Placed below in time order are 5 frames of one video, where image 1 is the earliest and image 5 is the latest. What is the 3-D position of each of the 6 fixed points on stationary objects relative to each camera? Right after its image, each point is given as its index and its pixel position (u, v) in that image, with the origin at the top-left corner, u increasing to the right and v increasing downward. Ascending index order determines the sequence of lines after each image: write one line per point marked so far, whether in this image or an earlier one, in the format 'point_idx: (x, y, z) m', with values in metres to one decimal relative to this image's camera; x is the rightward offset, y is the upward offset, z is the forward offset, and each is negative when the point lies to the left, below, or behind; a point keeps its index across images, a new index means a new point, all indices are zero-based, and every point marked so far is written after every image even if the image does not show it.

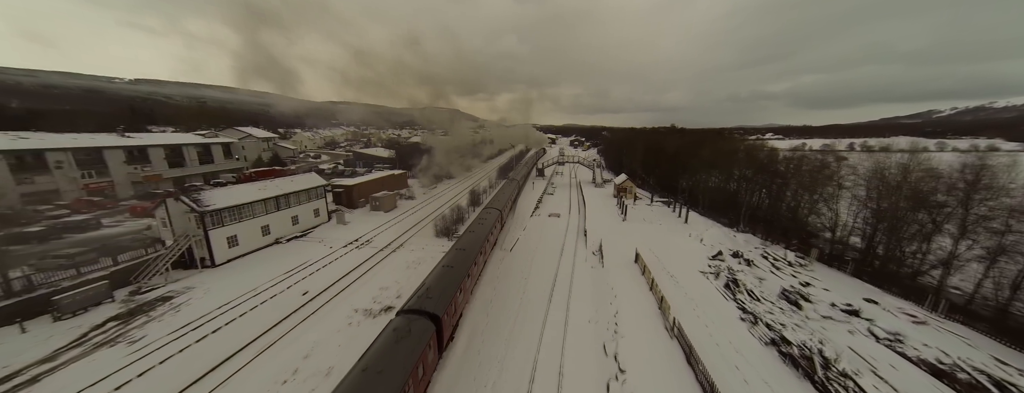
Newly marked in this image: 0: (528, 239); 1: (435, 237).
0: (+1.1, -3.0, +18.6) m
1: (-5.1, -2.8, +18.1) m
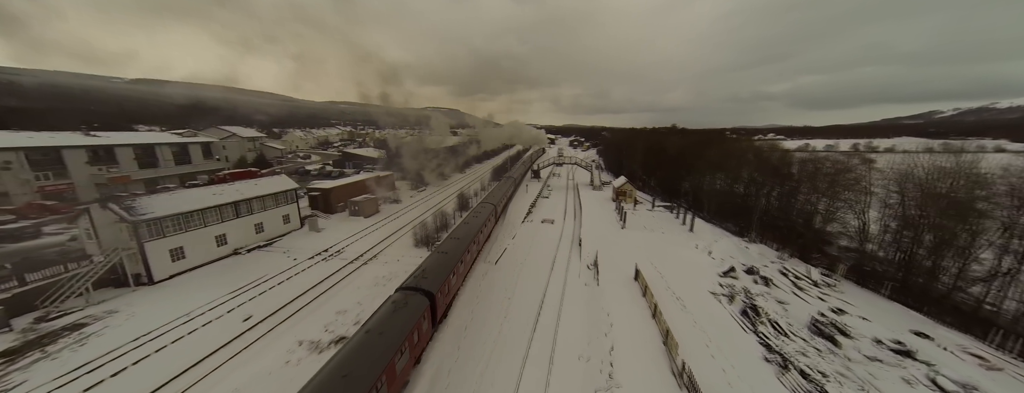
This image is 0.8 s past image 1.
0: (+0.4, -3.3, +16.9) m
1: (-5.9, -3.1, +16.4) m
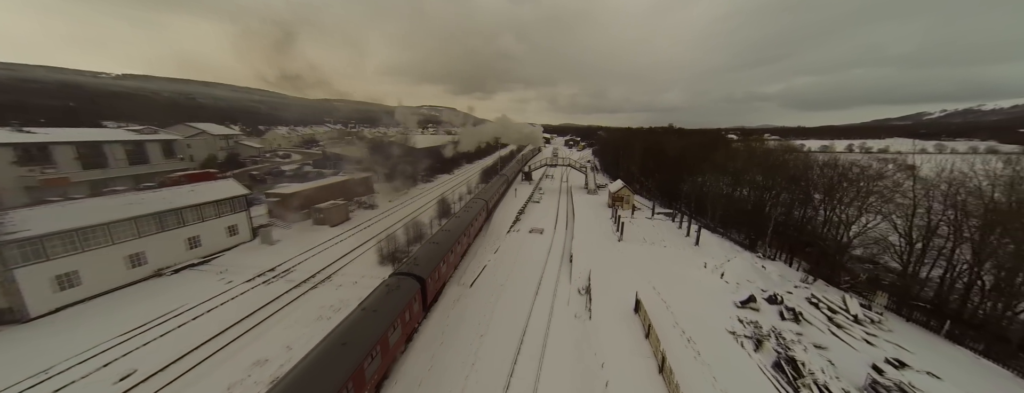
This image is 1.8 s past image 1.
0: (-0.7, -3.8, +14.6) m
1: (-7.0, -3.5, +14.1) m
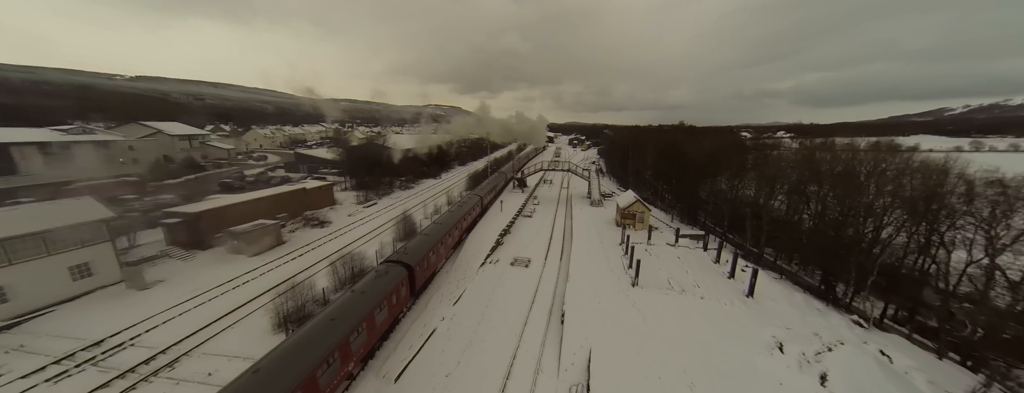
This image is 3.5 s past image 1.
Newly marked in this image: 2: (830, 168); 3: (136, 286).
0: (-2.1, -4.9, +9.7) m
1: (-8.3, -4.6, +9.3) m
2: (+18.6, +1.7, +15.9) m
3: (-15.9, -3.7, +11.4) m
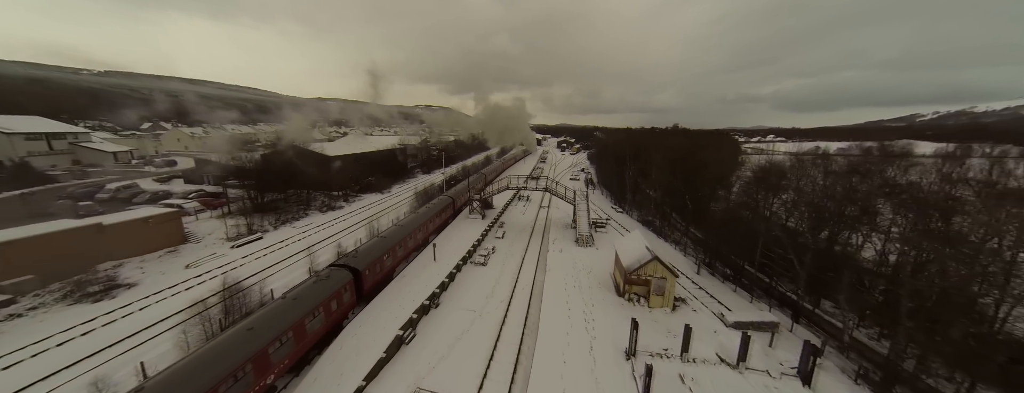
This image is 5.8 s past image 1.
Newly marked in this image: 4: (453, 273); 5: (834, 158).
0: (-4.7, -6.8, +1.6) m
1: (-11.0, -6.5, +0.9) m
2: (+15.8, -0.3, +8.5) m
3: (-18.6, -5.5, +2.9) m
4: (-3.0, -3.8, +13.7) m
5: (+19.0, +2.3, +15.2) m
